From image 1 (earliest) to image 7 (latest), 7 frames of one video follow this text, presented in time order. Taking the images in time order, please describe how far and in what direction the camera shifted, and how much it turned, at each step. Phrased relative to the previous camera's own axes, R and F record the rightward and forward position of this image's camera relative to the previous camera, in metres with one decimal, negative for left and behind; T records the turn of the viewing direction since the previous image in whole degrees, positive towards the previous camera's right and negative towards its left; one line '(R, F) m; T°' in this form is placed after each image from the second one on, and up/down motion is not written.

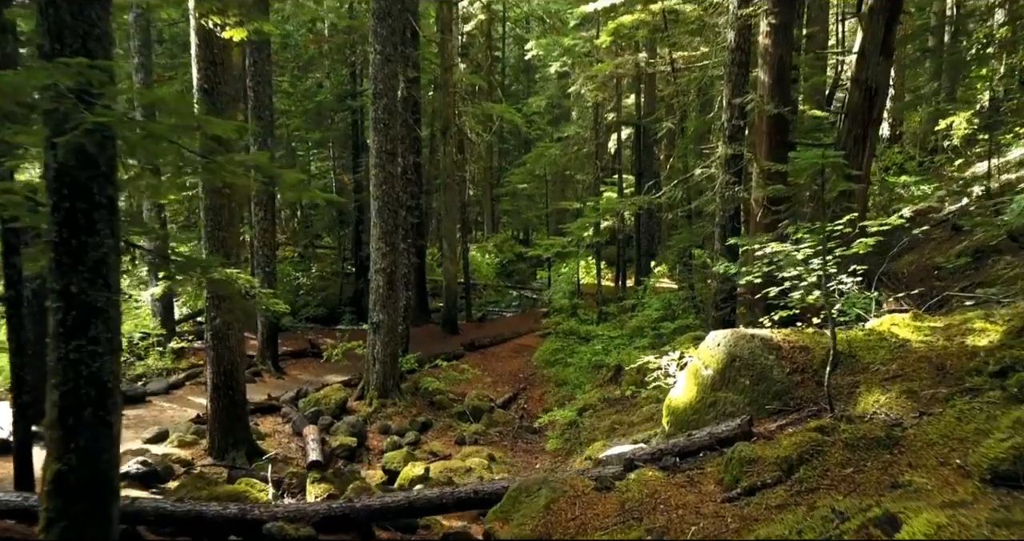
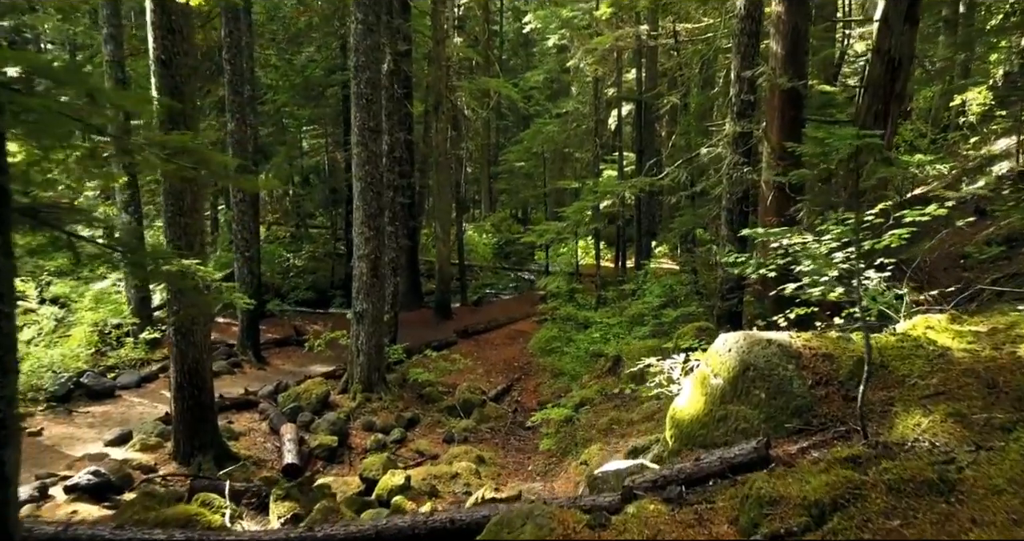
(+0.1, +0.7) m; 0°
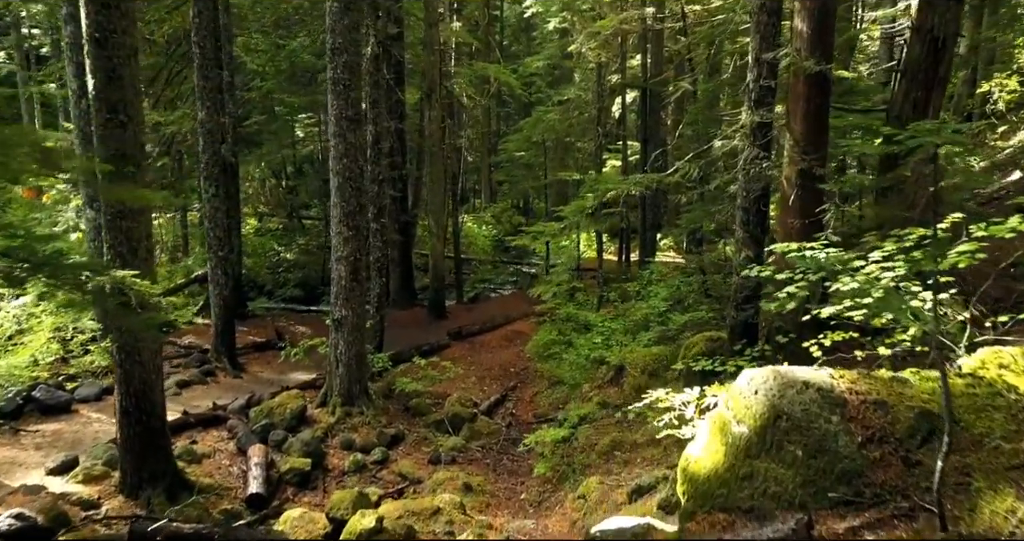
(+0.1, +0.9) m; 0°
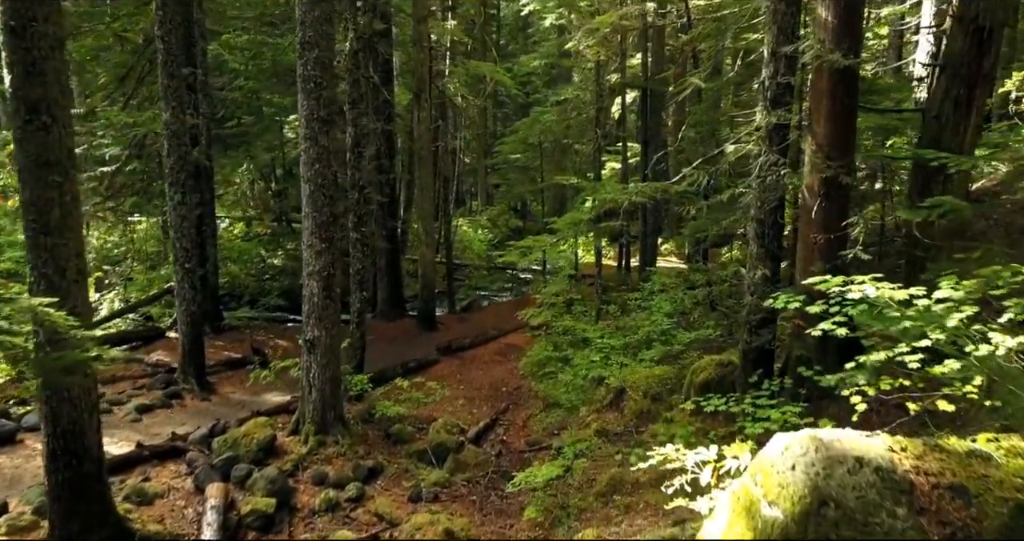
(+0.1, +0.9) m; 0°
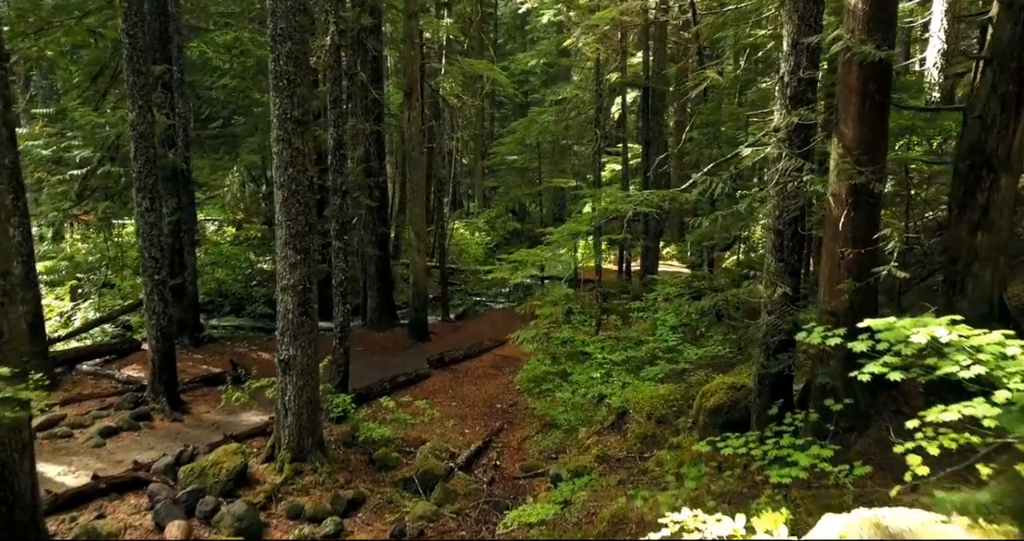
(+0.1, +0.7) m; 0°
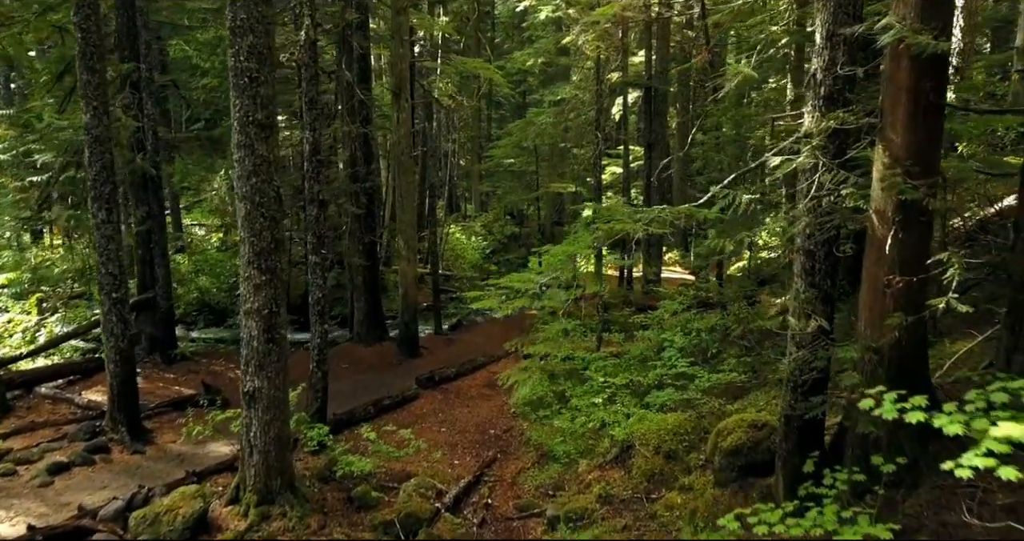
(+0.1, +0.9) m; 0°
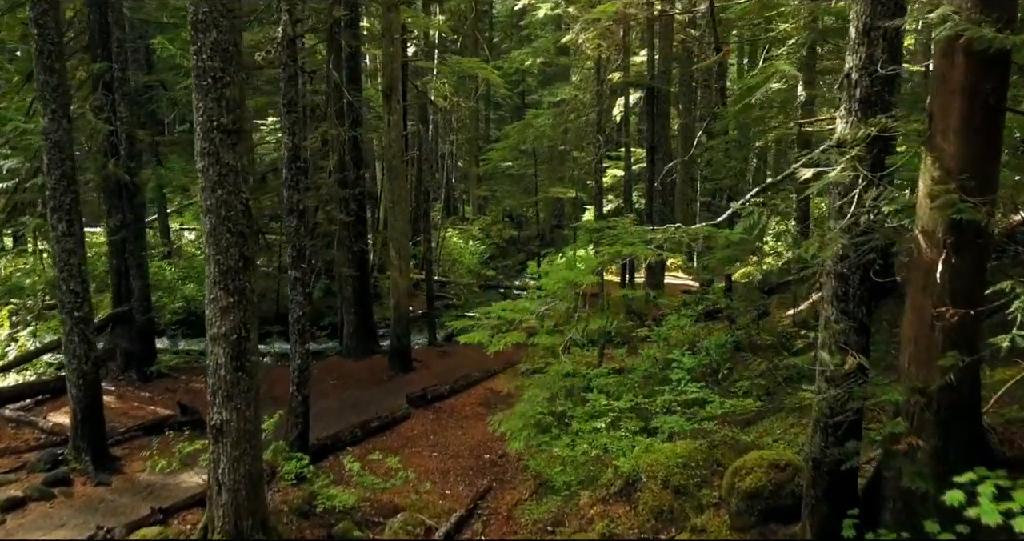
(0.0, +0.7) m; 0°
